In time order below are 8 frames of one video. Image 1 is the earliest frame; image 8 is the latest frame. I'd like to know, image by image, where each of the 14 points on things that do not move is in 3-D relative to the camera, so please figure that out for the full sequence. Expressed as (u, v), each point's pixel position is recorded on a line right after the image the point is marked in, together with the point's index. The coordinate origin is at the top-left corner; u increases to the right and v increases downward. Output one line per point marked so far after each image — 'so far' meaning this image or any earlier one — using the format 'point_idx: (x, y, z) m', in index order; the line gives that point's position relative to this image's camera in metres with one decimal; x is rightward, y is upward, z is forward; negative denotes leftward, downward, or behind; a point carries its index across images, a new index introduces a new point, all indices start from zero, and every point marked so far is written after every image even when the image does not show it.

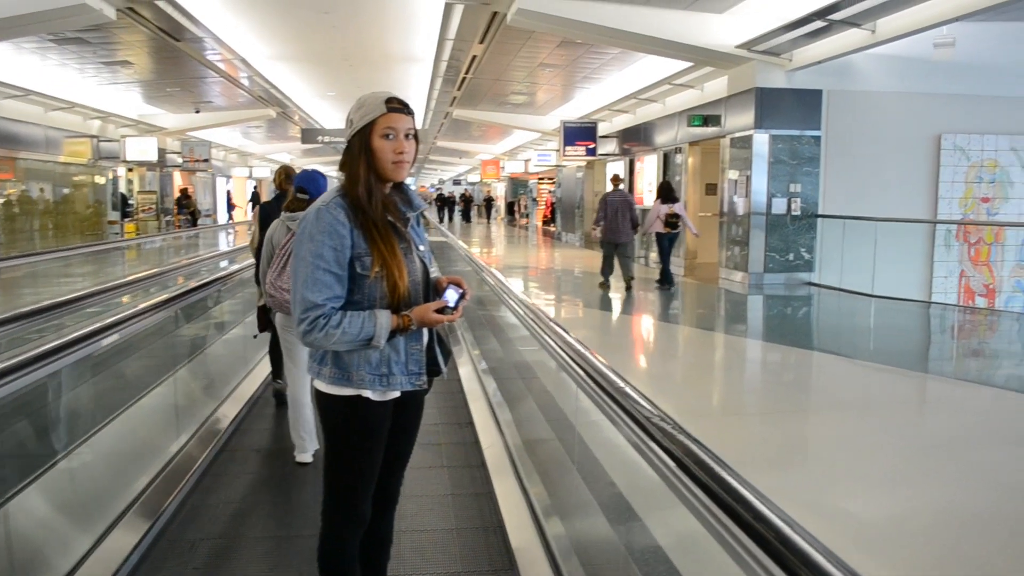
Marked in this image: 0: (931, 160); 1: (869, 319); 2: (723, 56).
0: (+4.4, +1.3, +9.7) m
1: (+3.2, -0.3, +8.4) m
2: (+2.1, +2.4, +9.4) m
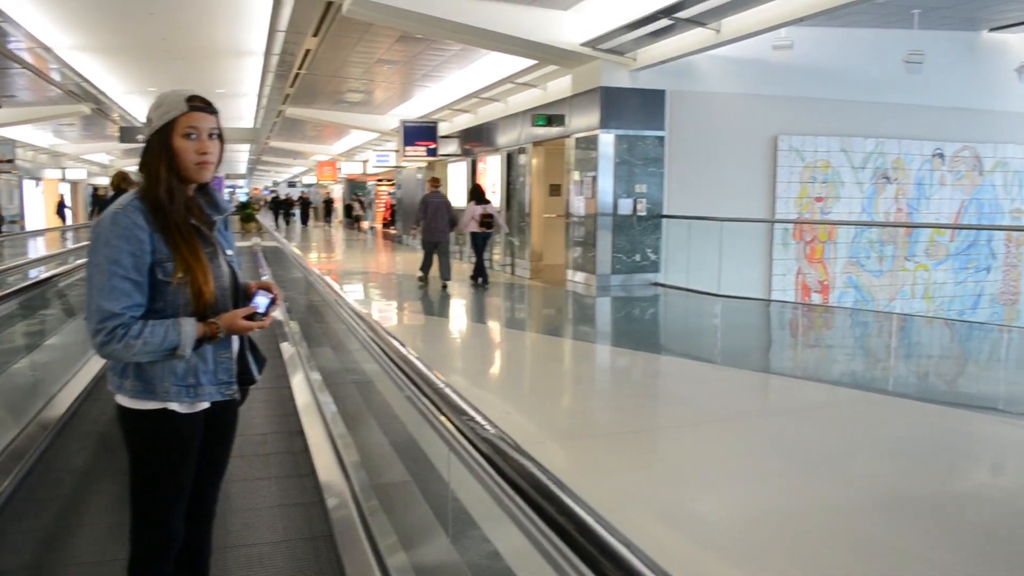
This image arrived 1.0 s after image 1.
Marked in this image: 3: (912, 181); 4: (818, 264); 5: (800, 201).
0: (+2.8, +1.3, +10.0) m
1: (+1.8, -0.3, +8.5) m
2: (+0.6, +2.3, +9.2) m
3: (+4.6, +1.2, +10.6) m
4: (+3.0, +0.2, +9.1) m
5: (+3.2, +0.9, +10.1) m
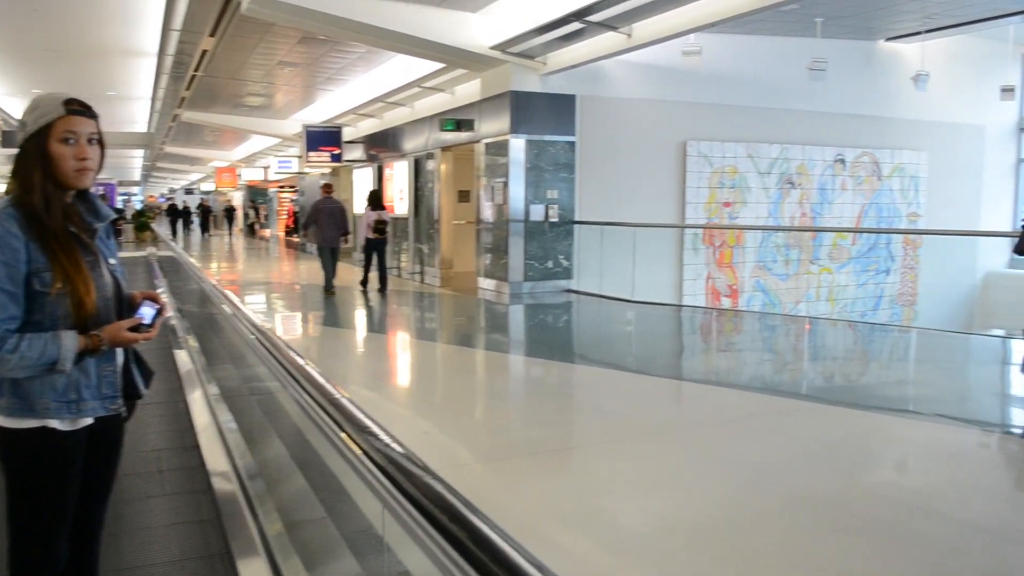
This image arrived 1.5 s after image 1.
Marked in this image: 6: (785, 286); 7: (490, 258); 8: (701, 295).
0: (+1.8, +1.3, +10.0) m
1: (+1.0, -0.3, +8.5) m
2: (-0.3, +2.3, +9.1) m
3: (+3.6, +1.2, +10.9) m
4: (+2.1, +0.2, +9.1) m
5: (+2.2, +0.9, +10.2) m
6: (+2.5, 0.0, +8.8) m
7: (-0.2, +0.3, +10.0) m
8: (+1.9, -0.1, +9.3) m
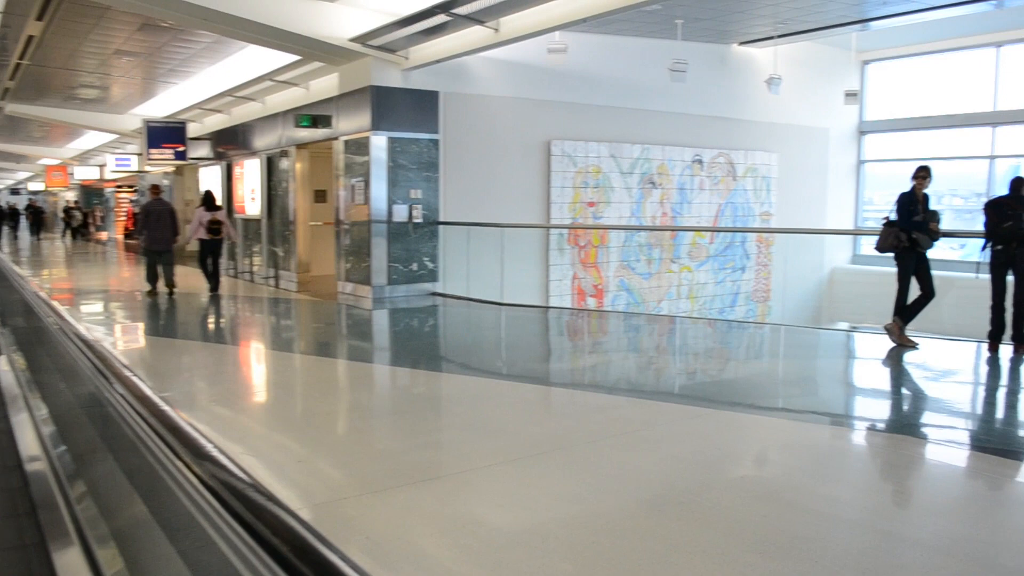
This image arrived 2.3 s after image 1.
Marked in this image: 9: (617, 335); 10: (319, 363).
0: (+0.3, +1.3, +10.0) m
1: (-0.2, -0.3, +8.3) m
2: (-1.6, +2.2, +8.7) m
3: (+1.9, +1.2, +11.1) m
4: (+0.8, +0.2, +9.1) m
5: (+0.7, +0.9, +10.2) m
6: (+1.3, 0.0, +8.9) m
7: (-1.7, +0.3, +9.7) m
8: (+0.6, -0.1, +9.2) m
9: (+0.9, -0.4, +8.2) m
10: (-1.4, -0.5, +6.9) m
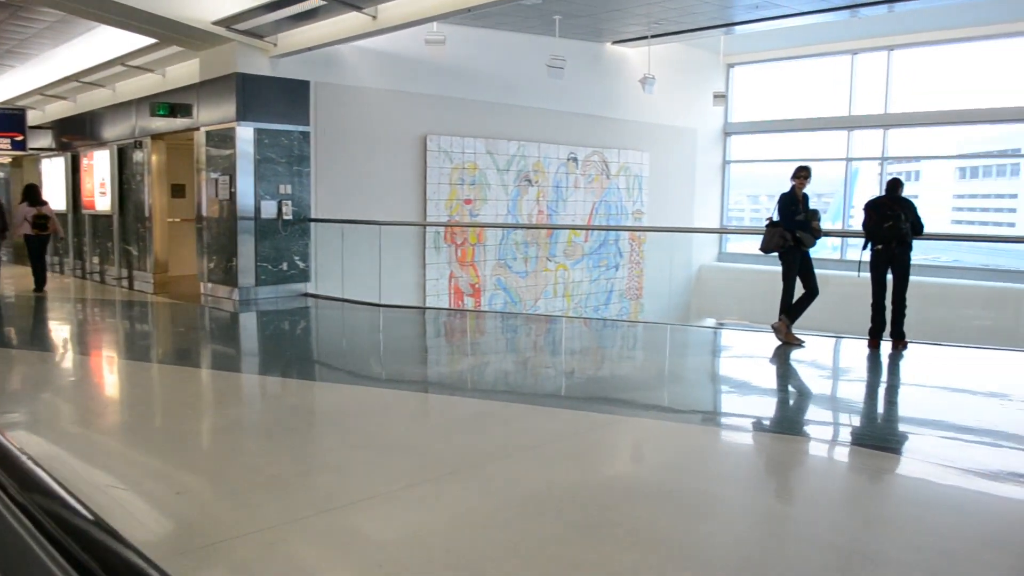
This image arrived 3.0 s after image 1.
0: (-1.0, +1.3, +9.7) m
1: (-1.2, -0.3, +8.0) m
2: (-2.8, +2.2, +8.2) m
3: (+0.4, +1.2, +11.0) m
4: (-0.4, +0.2, +8.9) m
5: (-0.7, +0.9, +10.0) m
6: (+0.1, 0.0, +8.7) m
7: (-2.9, +0.3, +9.1) m
8: (-0.6, -0.1, +9.0) m
9: (-0.1, -0.4, +8.0) m
10: (-2.3, -0.6, +6.4) m
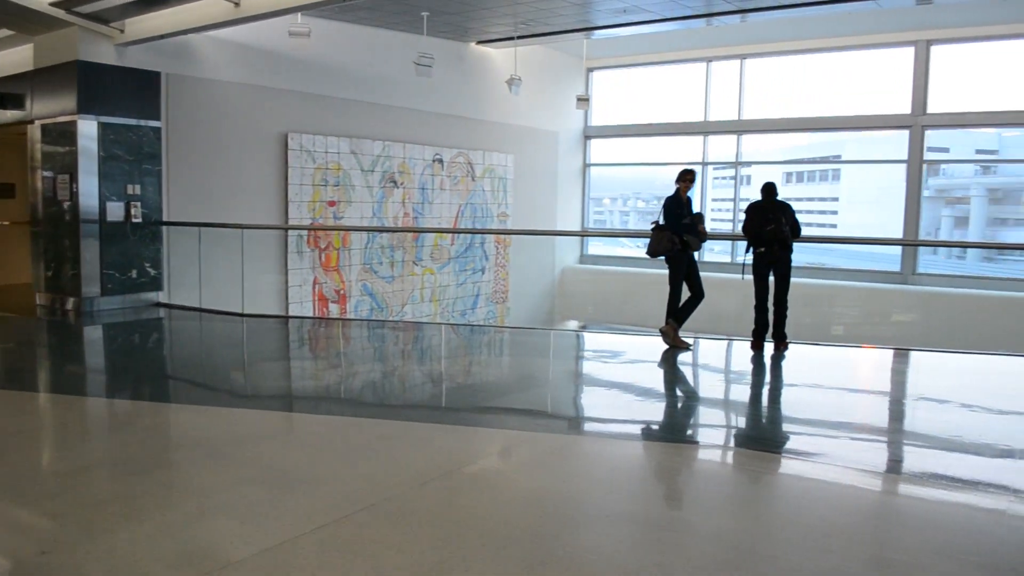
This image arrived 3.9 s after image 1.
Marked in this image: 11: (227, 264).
0: (-2.3, +1.2, +9.2) m
1: (-2.3, -0.4, +7.4) m
2: (-3.8, +2.1, +7.4) m
3: (-1.1, +1.2, +10.7) m
4: (-1.6, +0.1, +8.5) m
5: (-2.1, +0.8, +9.5) m
6: (-1.1, 0.0, +8.4) m
7: (-4.1, +0.2, +8.3) m
8: (-1.9, -0.1, +8.6) m
9: (-1.2, -0.4, +7.7) m
10: (-3.0, -0.6, +5.8) m
11: (-2.7, +0.2, +8.5) m
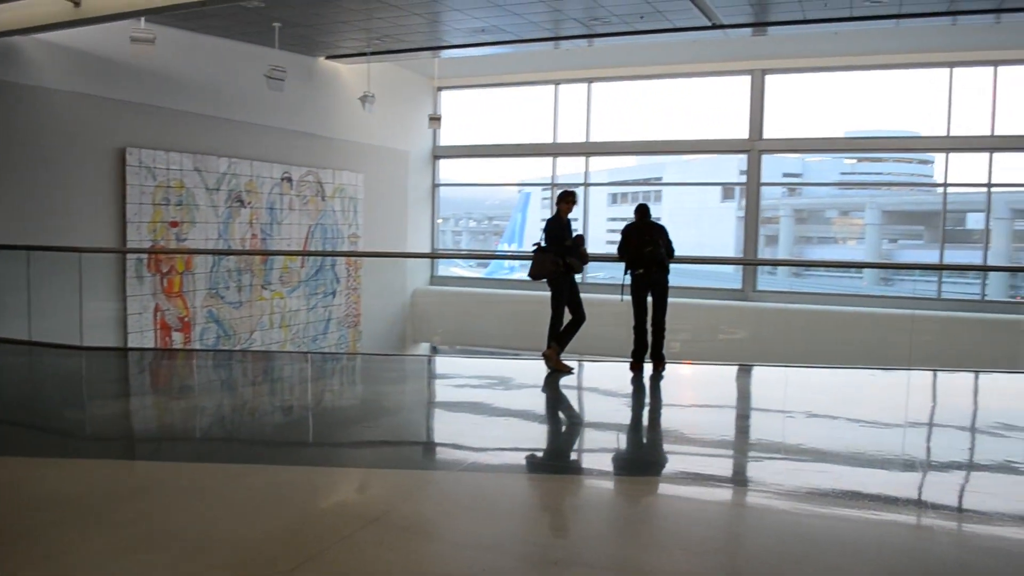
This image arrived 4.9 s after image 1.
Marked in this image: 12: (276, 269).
0: (-3.7, +1.0, +8.5) m
1: (-3.3, -0.6, +6.7) m
2: (-4.9, +1.9, +6.4) m
3: (-2.8, +0.9, +10.2) m
4: (-2.9, -0.1, +7.9) m
5: (-3.5, +0.6, +8.8) m
6: (-2.3, -0.2, +7.9) m
7: (-5.3, -0.1, +7.2) m
8: (-3.1, -0.4, +7.9) m
9: (-2.3, -0.6, +7.1) m
10: (-3.7, -0.8, +4.9) m
11: (-3.9, 0.0, +7.7) m
12: (-2.0, +0.2, +8.0) m
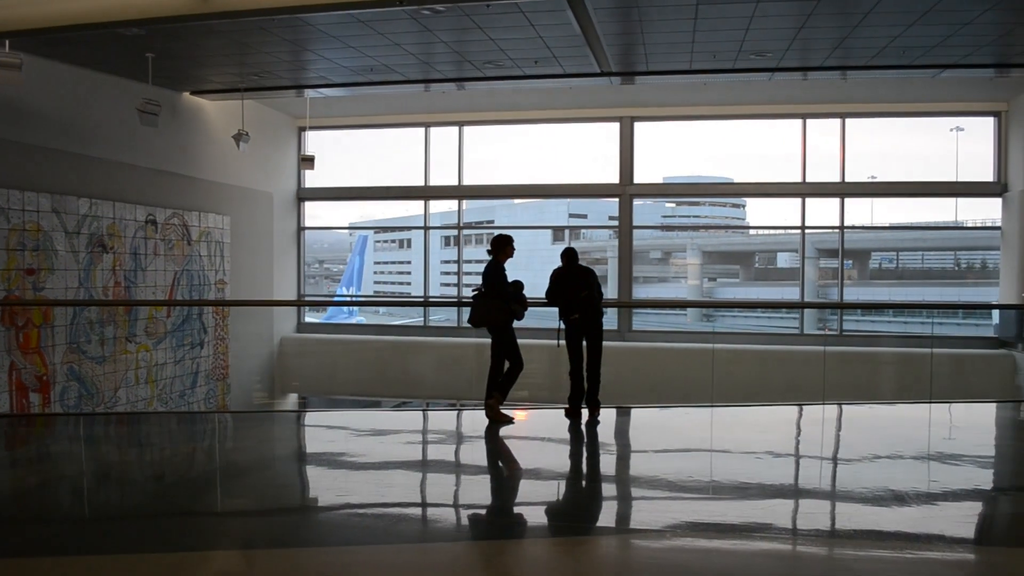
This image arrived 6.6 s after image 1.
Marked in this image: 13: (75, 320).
0: (-4.6, +0.5, +7.5) m
1: (-3.8, -1.0, +5.8) m
2: (-5.4, +1.5, +5.3) m
3: (-4.1, +0.4, +9.3) m
4: (-3.7, -0.5, +7.1) m
5: (-4.5, +0.1, +7.9) m
6: (-3.1, -0.6, +7.2) m
7: (-5.9, -0.5, +5.9) m
8: (-3.9, -0.8, +7.0) m
9: (-2.9, -1.0, +6.4) m
10: (-3.9, -1.1, +3.9) m
11: (-4.6, -0.4, +6.7) m
12: (-2.8, -0.3, +7.3) m
13: (-3.3, -0.2, +7.2) m
